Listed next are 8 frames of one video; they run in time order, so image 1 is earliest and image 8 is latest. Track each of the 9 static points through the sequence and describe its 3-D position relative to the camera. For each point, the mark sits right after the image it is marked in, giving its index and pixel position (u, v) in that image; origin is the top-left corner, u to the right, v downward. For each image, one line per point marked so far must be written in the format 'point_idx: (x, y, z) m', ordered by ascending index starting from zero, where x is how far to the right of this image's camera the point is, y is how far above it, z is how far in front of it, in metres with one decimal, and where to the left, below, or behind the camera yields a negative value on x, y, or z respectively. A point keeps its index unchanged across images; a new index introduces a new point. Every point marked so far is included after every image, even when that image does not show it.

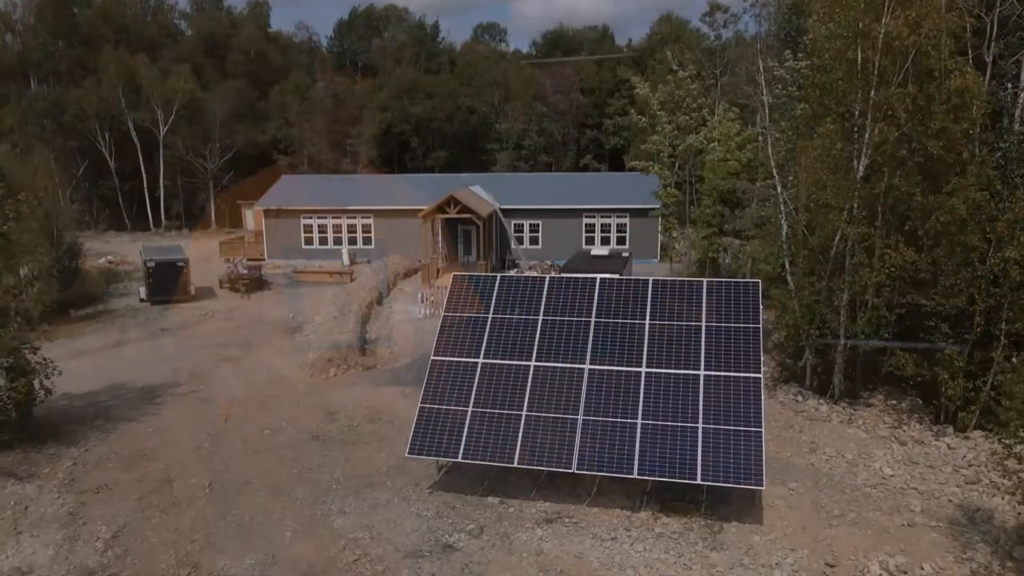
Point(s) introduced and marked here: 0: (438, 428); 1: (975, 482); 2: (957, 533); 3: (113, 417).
0: (-1.3, -2.4, +12.7) m
1: (+8.2, -3.4, +13.0) m
2: (+6.7, -3.8, +11.3) m
3: (-9.2, -3.0, +17.1) m
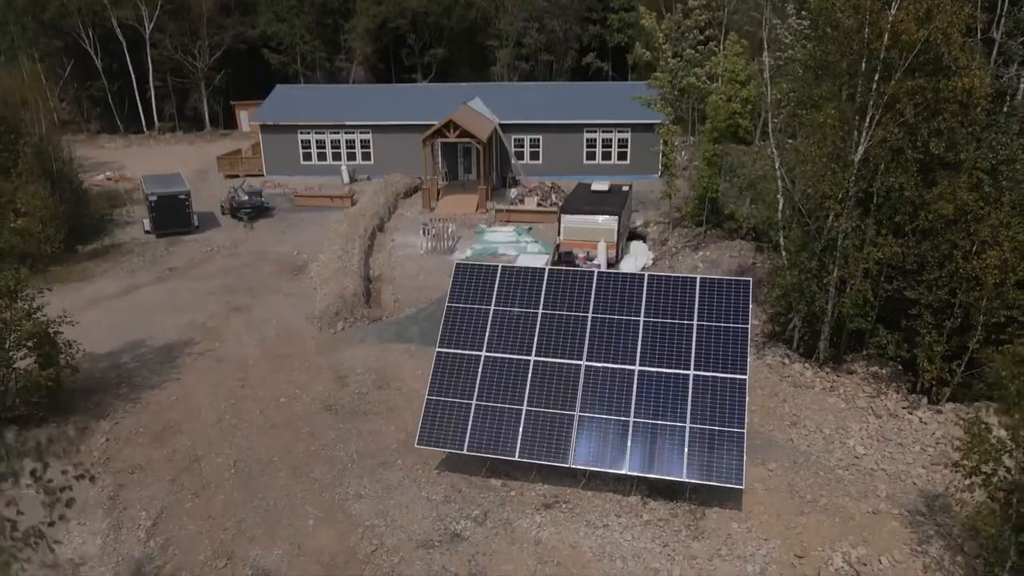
0: (-1.2, -2.5, +13.7) m
1: (+8.2, -3.3, +14.1) m
2: (+6.8, -4.0, +12.5) m
3: (-9.2, -2.3, +18.1) m
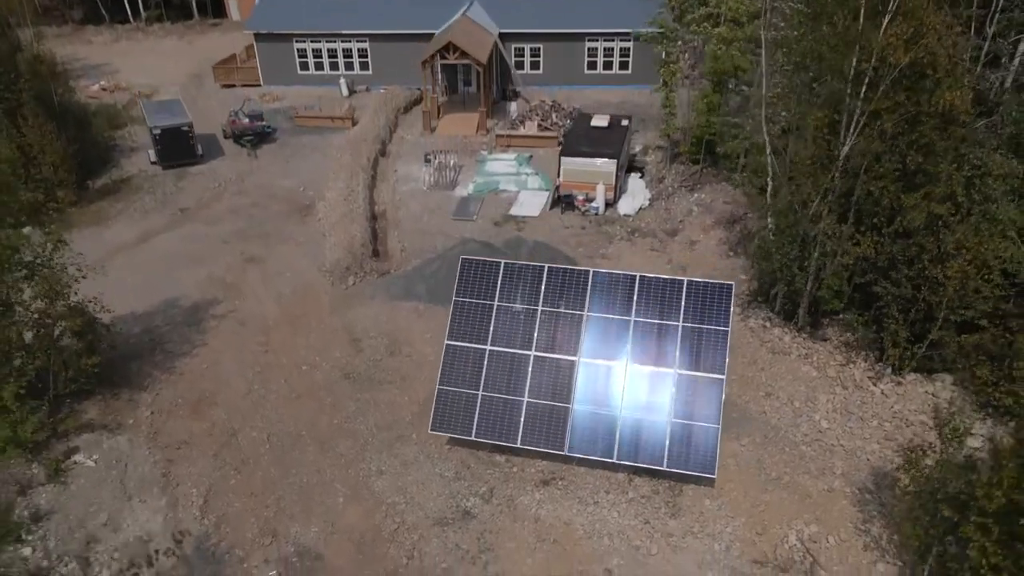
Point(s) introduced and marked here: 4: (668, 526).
0: (-1.2, -2.5, +15.4) m
1: (+8.2, -3.3, +15.9) m
2: (+6.8, -4.2, +14.5) m
3: (-9.2, -1.6, +19.7) m
4: (+3.0, -4.6, +14.2) m
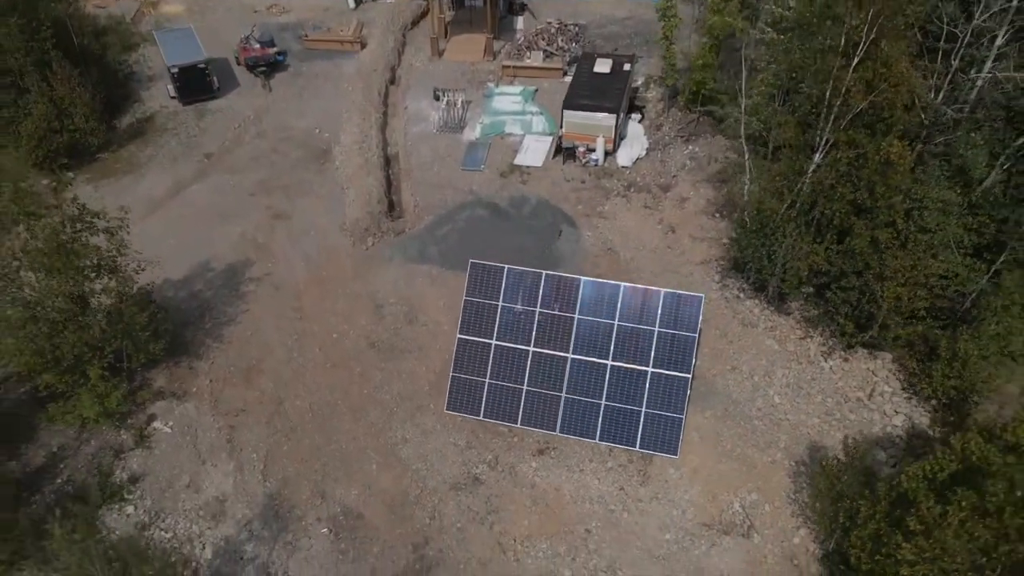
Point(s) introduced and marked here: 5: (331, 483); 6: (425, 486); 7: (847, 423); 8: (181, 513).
0: (-1.2, -2.6, +18.5) m
1: (+8.3, -3.3, +19.1) m
2: (+6.9, -4.5, +17.8) m
3: (-9.1, -0.8, +22.6) m
4: (+3.0, -4.9, +17.7) m
5: (-4.4, -4.8, +18.1) m
6: (-2.1, -4.8, +18.0) m
7: (+8.6, -3.4, +18.9) m
8: (-7.9, -5.4, +17.5) m
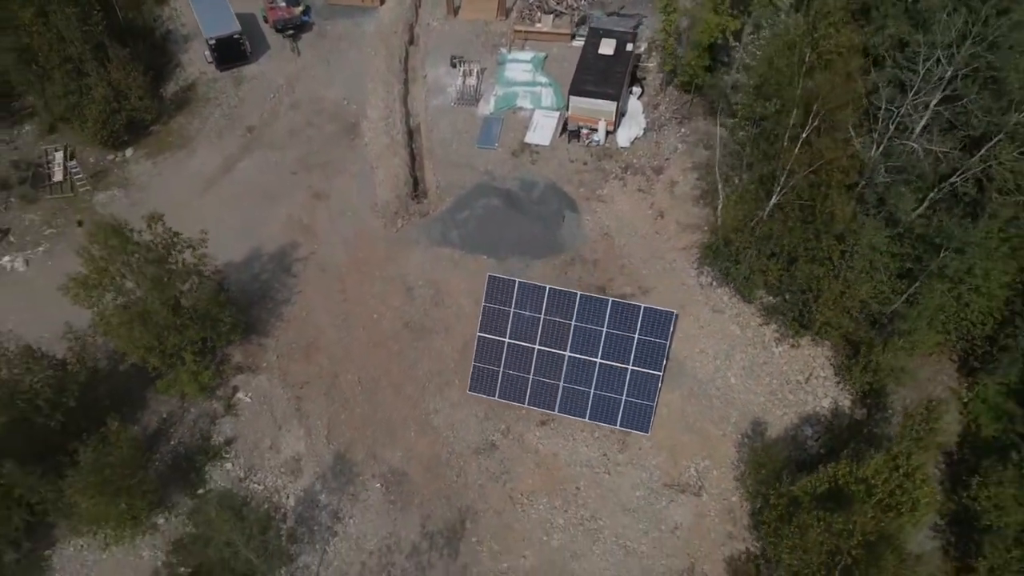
0: (-0.9, -2.8, +23.4) m
1: (+8.6, -3.5, +24.0) m
2: (+7.1, -4.9, +23.0) m
3: (-8.7, -0.3, +27.2) m
4: (+3.3, -5.3, +23.0) m
5: (-4.2, -5.0, +23.4) m
6: (-1.9, -5.1, +23.3) m
7: (+8.9, -3.7, +23.8) m
8: (-7.6, -5.6, +23.0) m
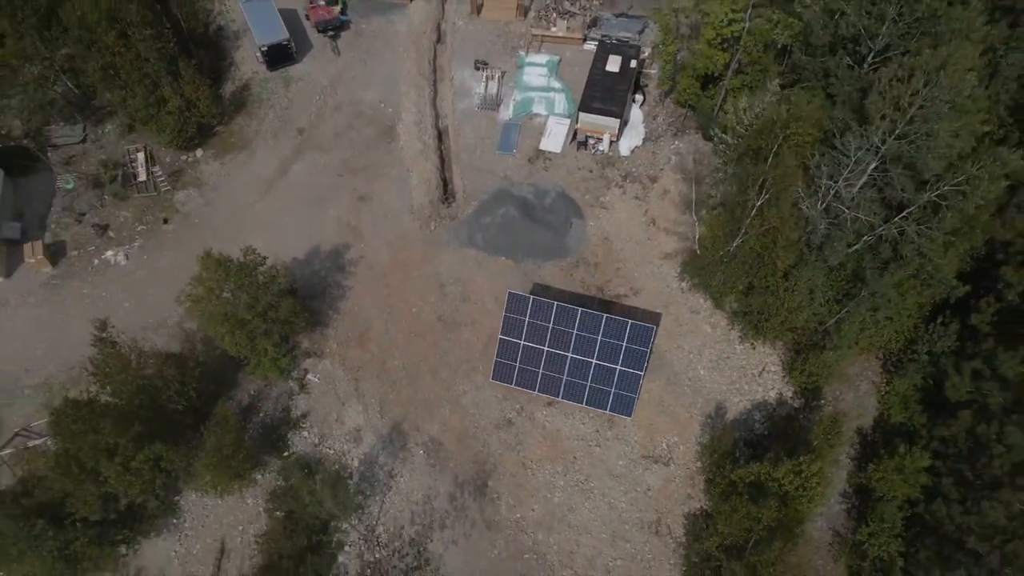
0: (-0.3, -3.3, +29.7) m
1: (+9.1, -4.0, +30.2) m
2: (+7.6, -5.5, +29.5) m
3: (-8.1, -0.1, +33.2) m
4: (+3.8, -5.8, +29.6) m
5: (-3.7, -5.4, +30.1) m
6: (-1.3, -5.5, +29.9) m
7: (+9.4, -4.2, +30.1) m
8: (-7.1, -6.0, +29.8) m
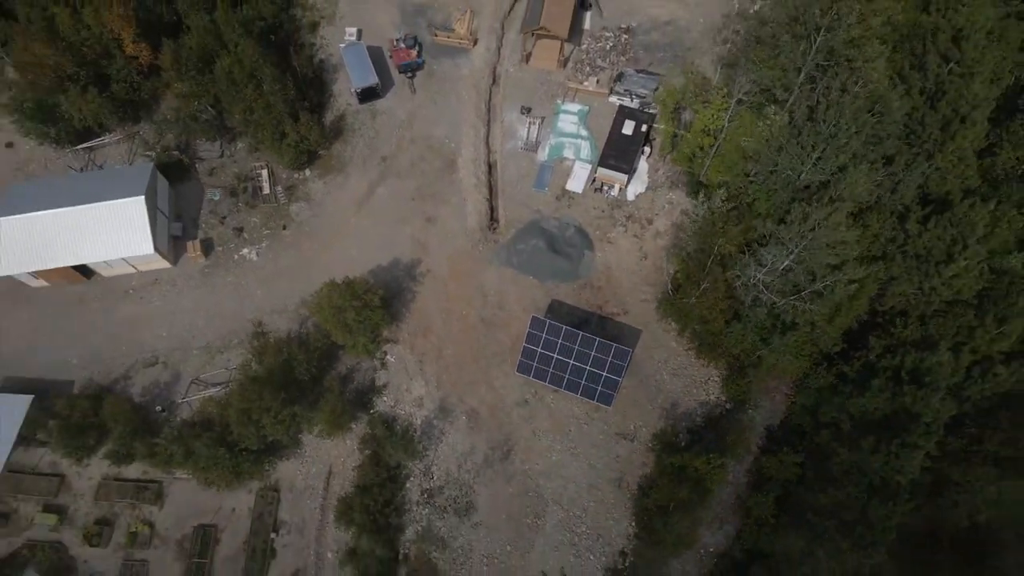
0: (+0.7, -4.5, +42.5) m
1: (+10.1, -5.9, +42.9) m
2: (+8.5, -7.4, +42.3) m
3: (-6.6, -0.3, +45.9) m
4: (+4.6, -7.4, +42.6) m
5: (-2.7, -6.3, +43.3) m
6: (-0.4, -6.6, +43.1) m
7: (+10.4, -6.1, +42.7) m
8: (-6.2, -6.7, +43.2) m
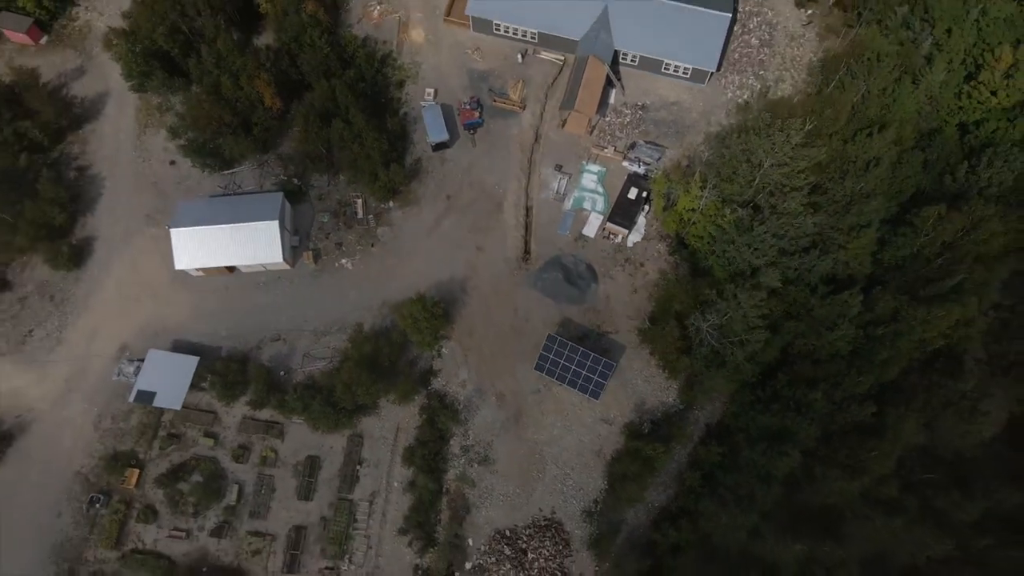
0: (+2.2, -6.4, +60.0) m
1: (+11.5, -8.6, +60.1) m
2: (+9.7, -9.9, +59.7) m
3: (-4.6, -1.3, +63.3) m
4: (+5.9, -9.5, +60.1) m
5: (-1.3, -7.8, +61.0) m
6: (+0.9, -8.3, +60.7) m
7: (+11.7, -8.8, +59.9) m
8: (-4.9, -7.9, +61.0) m
